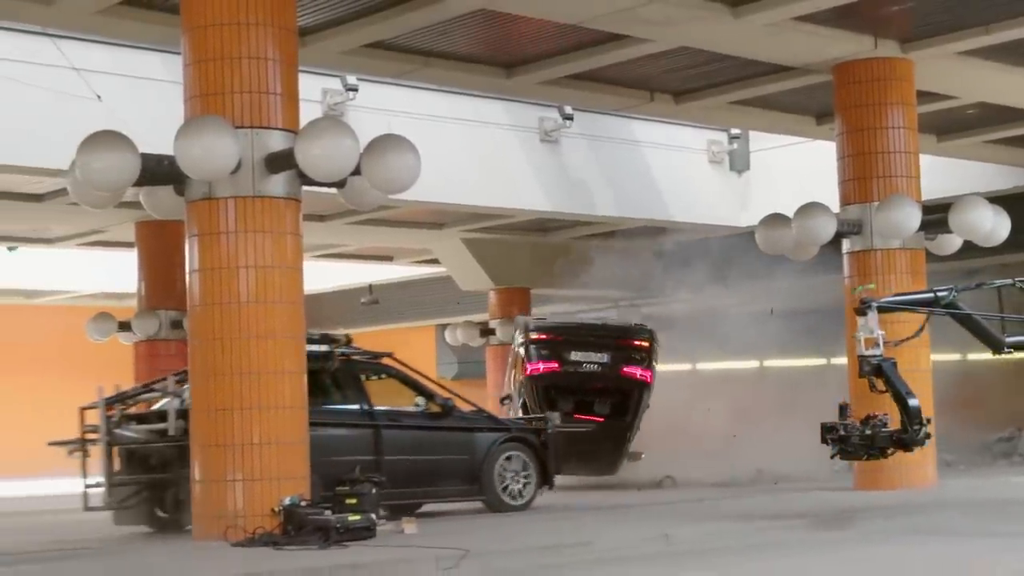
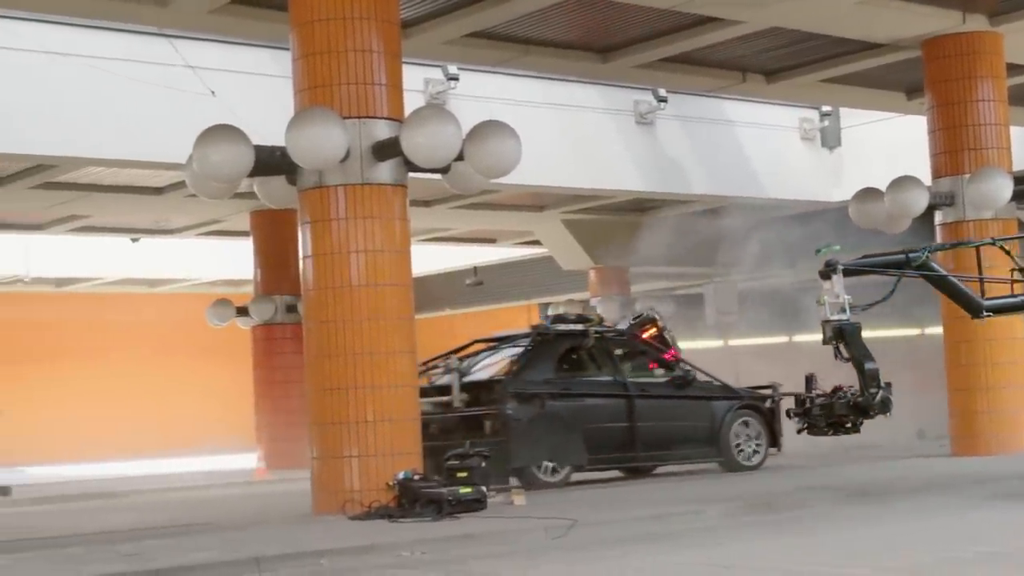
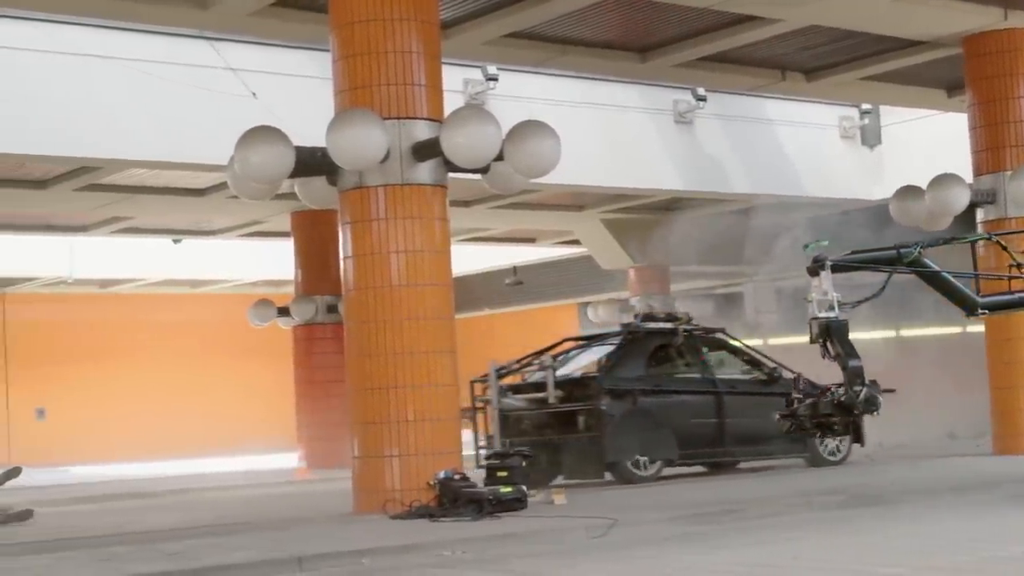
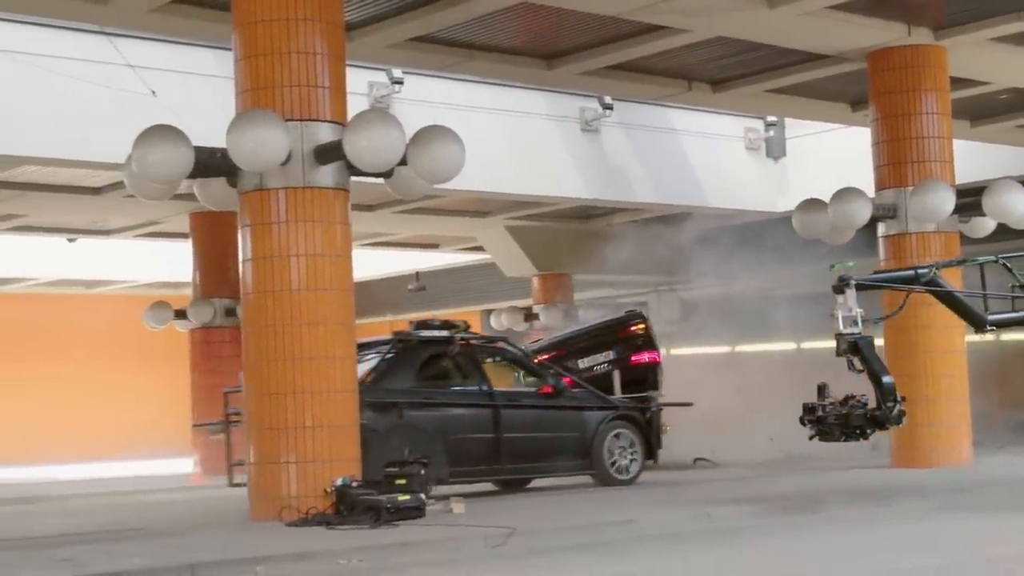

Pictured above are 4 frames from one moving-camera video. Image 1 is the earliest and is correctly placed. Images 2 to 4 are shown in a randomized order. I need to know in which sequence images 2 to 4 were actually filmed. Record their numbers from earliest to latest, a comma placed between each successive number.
4, 2, 3
